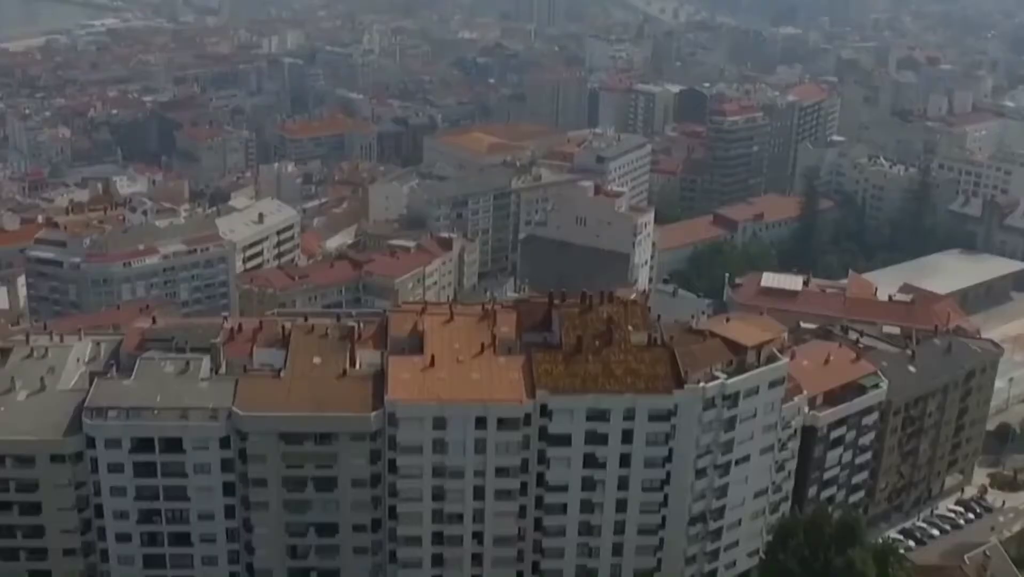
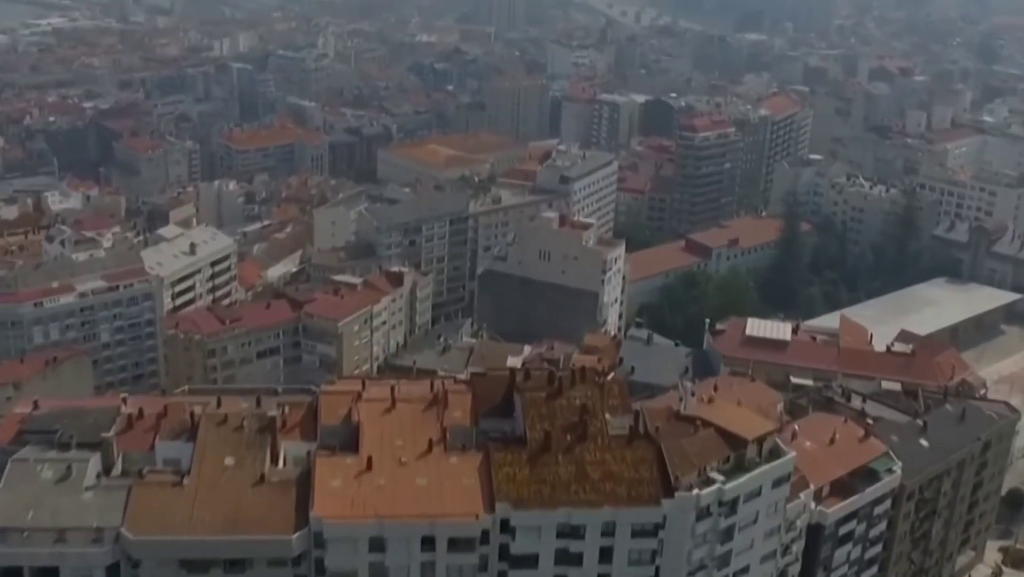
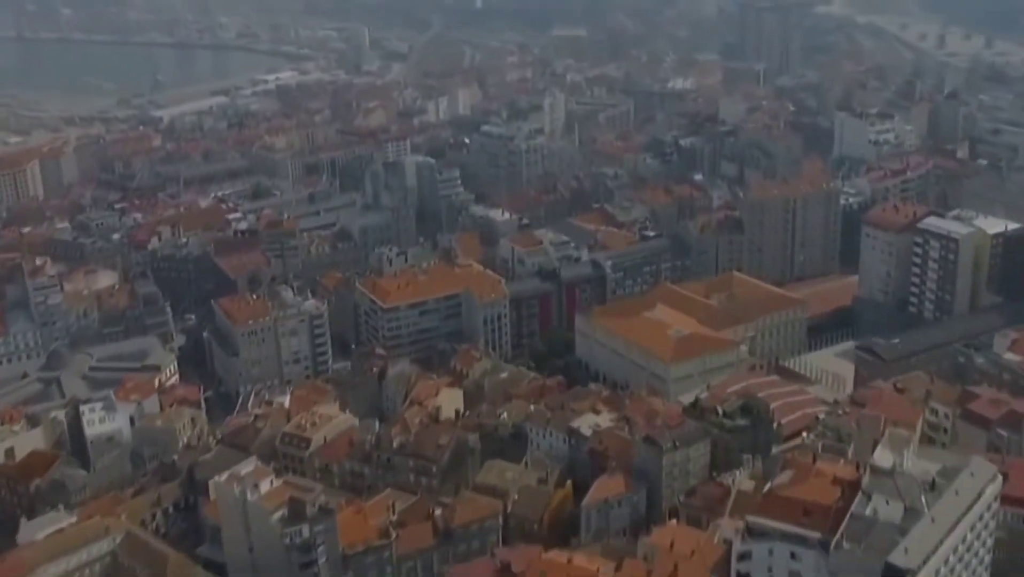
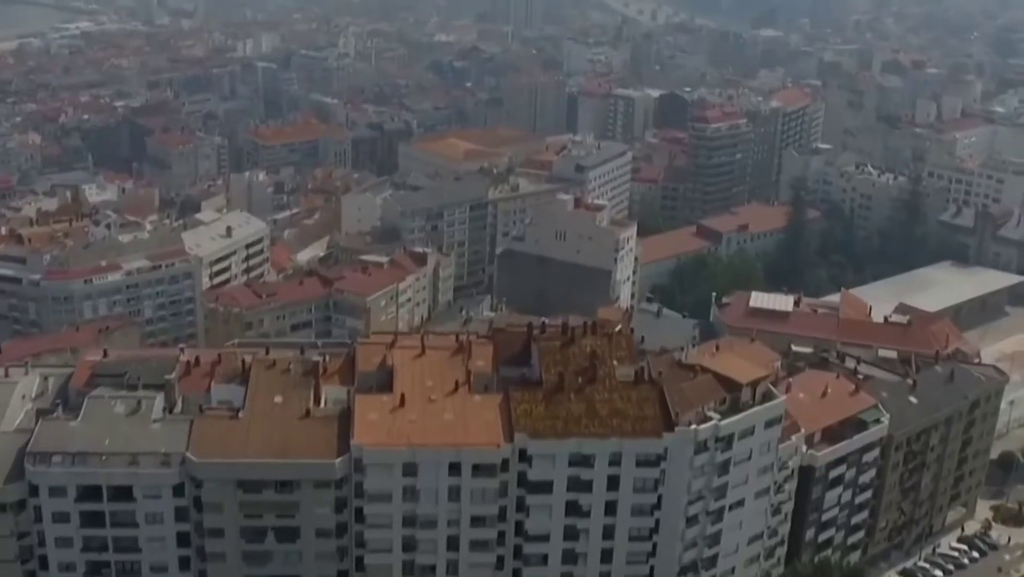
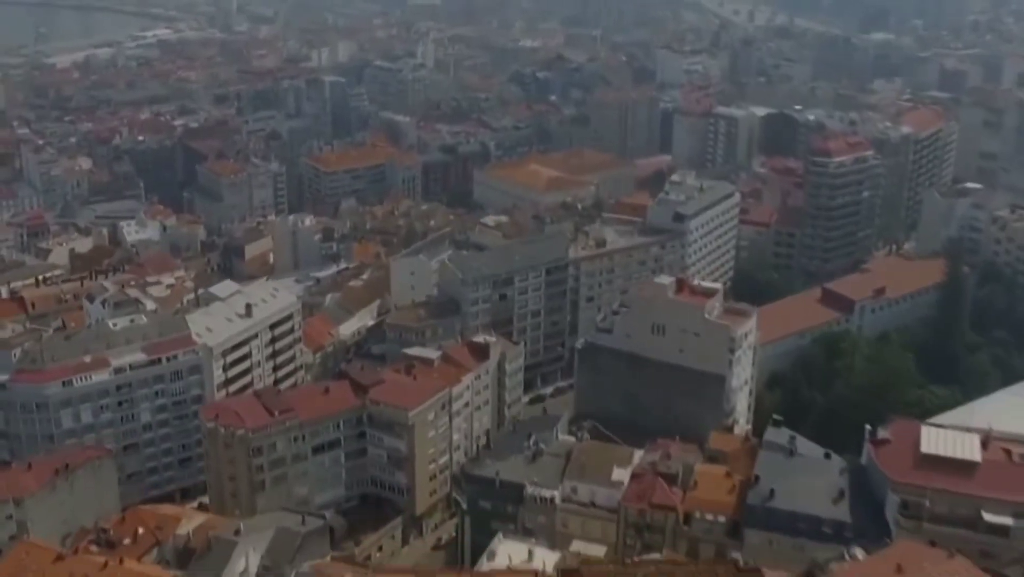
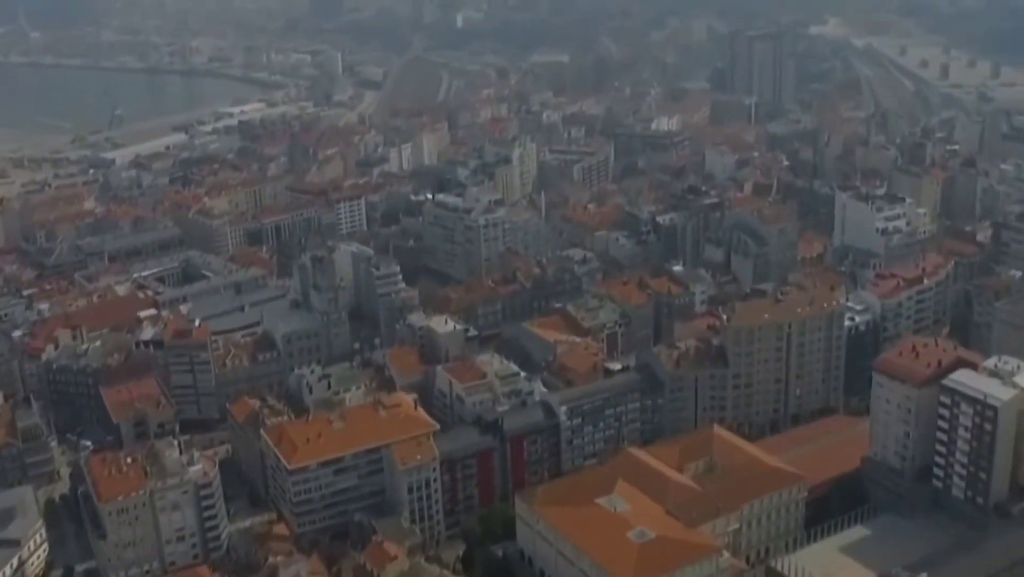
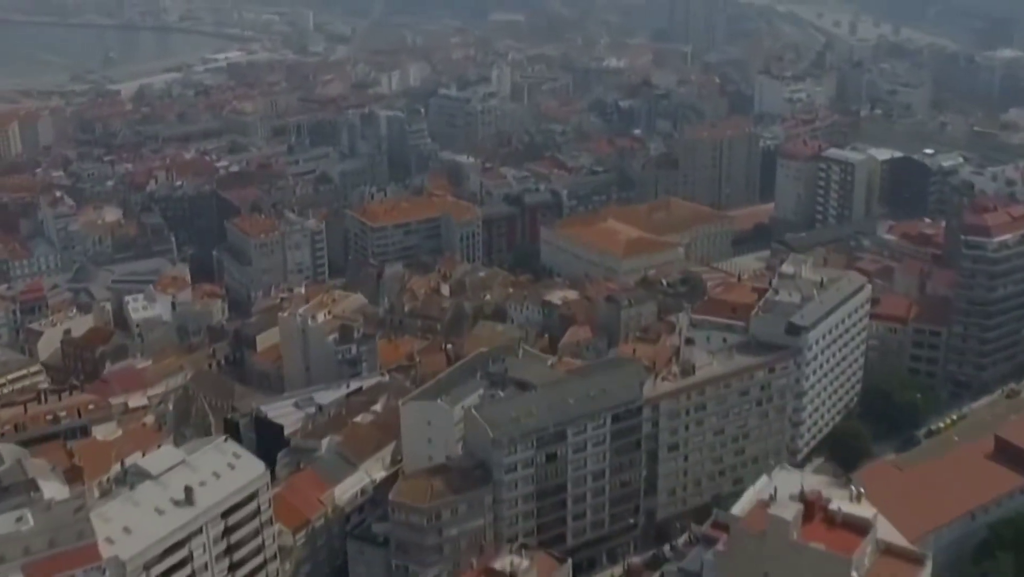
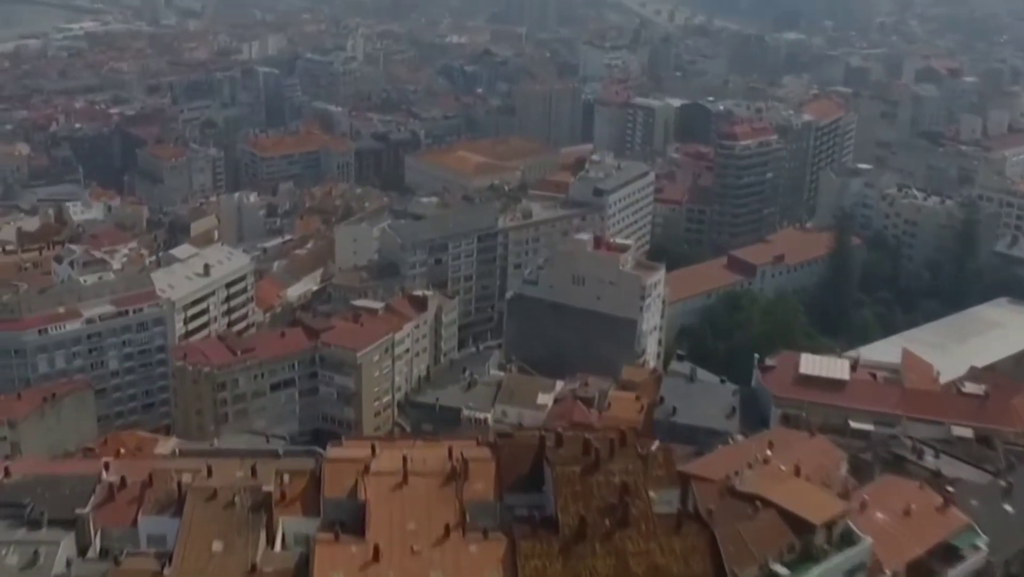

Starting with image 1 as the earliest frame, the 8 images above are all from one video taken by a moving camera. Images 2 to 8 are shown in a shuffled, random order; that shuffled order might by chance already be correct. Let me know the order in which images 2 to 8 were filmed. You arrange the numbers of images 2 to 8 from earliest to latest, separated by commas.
4, 2, 8, 5, 7, 3, 6
